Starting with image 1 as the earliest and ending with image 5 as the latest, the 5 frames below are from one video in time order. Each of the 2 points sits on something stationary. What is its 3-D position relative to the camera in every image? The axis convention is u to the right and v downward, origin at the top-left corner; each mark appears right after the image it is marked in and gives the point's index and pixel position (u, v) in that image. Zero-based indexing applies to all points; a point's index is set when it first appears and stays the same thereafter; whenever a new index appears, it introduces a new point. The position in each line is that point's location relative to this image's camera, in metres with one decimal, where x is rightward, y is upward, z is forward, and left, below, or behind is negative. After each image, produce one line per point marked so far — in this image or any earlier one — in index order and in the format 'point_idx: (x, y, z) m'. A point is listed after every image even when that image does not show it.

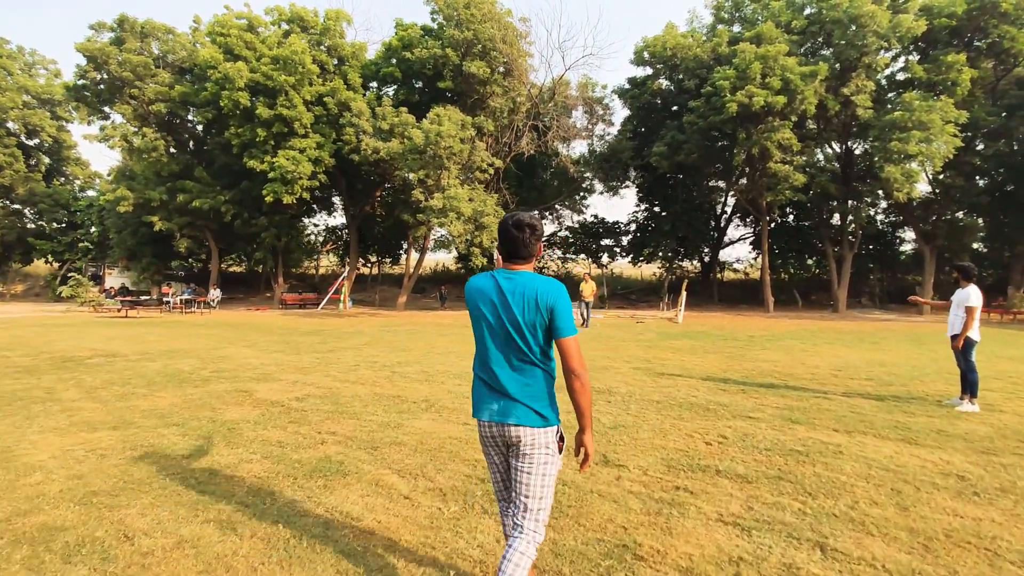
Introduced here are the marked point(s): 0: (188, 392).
0: (-4.9, -1.6, +8.7) m
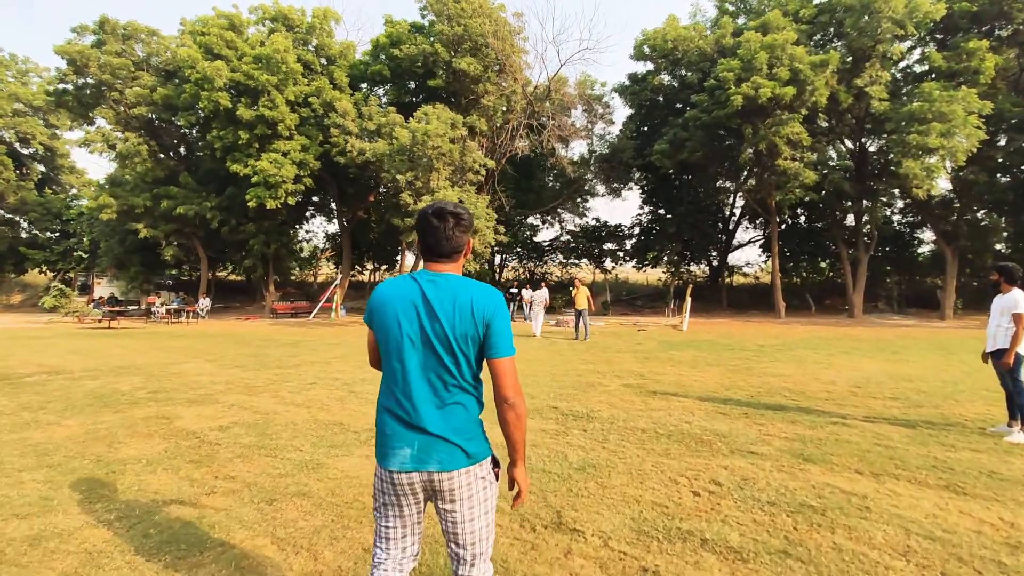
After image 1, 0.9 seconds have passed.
0: (-5.4, -1.7, +7.5) m
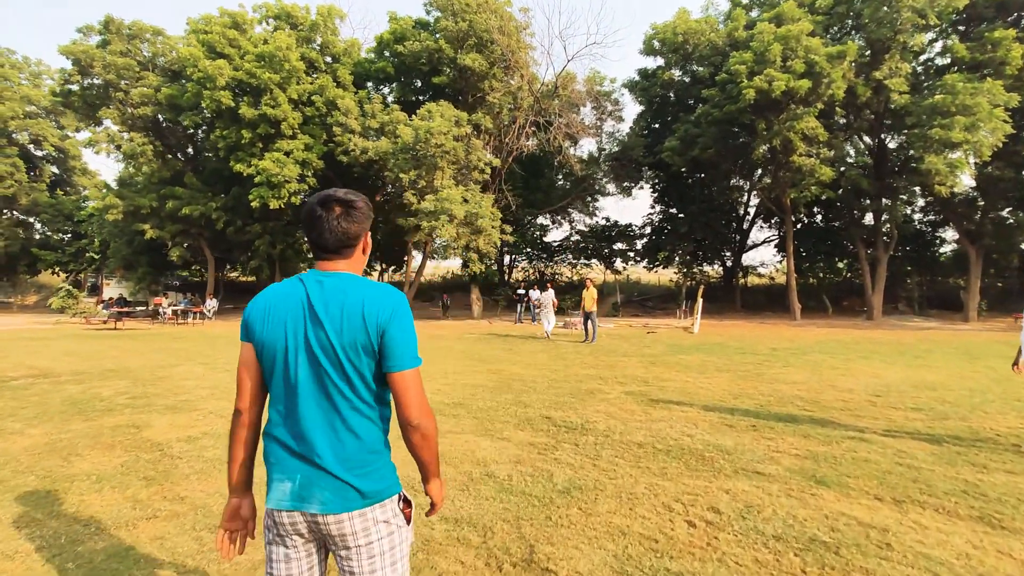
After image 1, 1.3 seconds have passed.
0: (-5.6, -1.7, +7.2) m
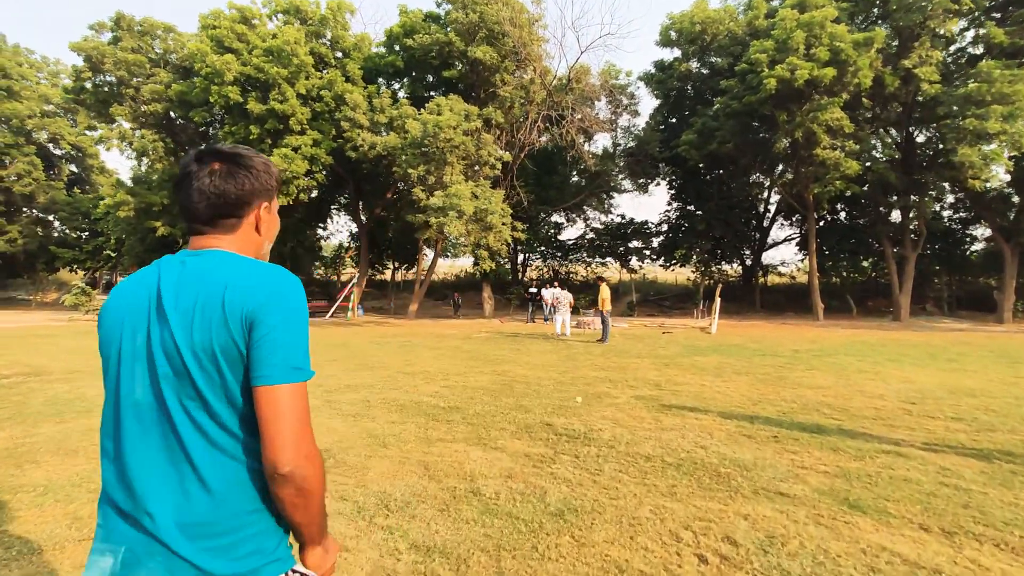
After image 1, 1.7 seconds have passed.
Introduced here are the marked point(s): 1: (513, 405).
0: (-5.6, -1.7, +6.7) m
1: (0.0, -1.6, +8.0) m
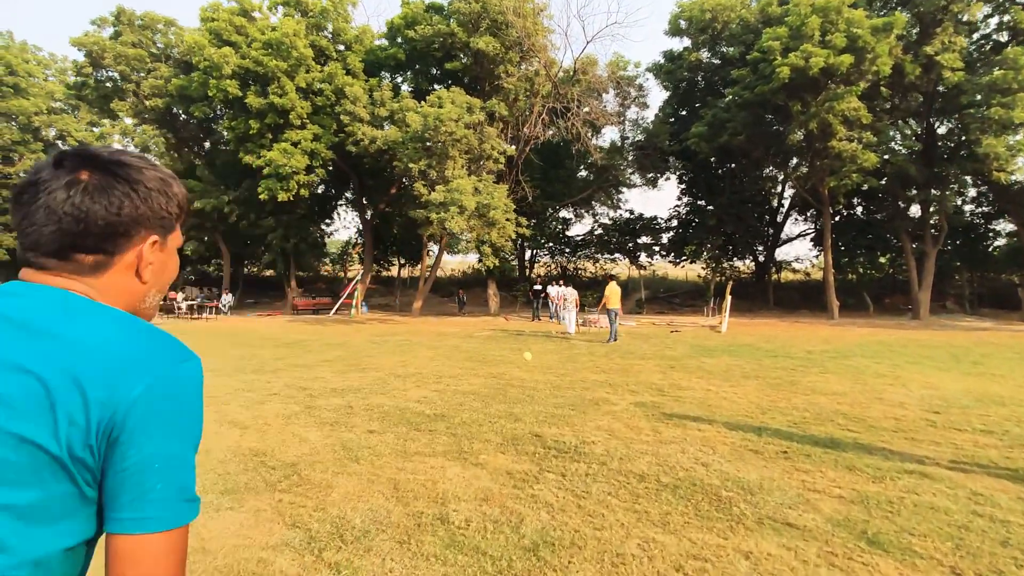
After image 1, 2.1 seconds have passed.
0: (-5.7, -1.7, +6.4) m
1: (-0.1, -1.6, +7.5) m
